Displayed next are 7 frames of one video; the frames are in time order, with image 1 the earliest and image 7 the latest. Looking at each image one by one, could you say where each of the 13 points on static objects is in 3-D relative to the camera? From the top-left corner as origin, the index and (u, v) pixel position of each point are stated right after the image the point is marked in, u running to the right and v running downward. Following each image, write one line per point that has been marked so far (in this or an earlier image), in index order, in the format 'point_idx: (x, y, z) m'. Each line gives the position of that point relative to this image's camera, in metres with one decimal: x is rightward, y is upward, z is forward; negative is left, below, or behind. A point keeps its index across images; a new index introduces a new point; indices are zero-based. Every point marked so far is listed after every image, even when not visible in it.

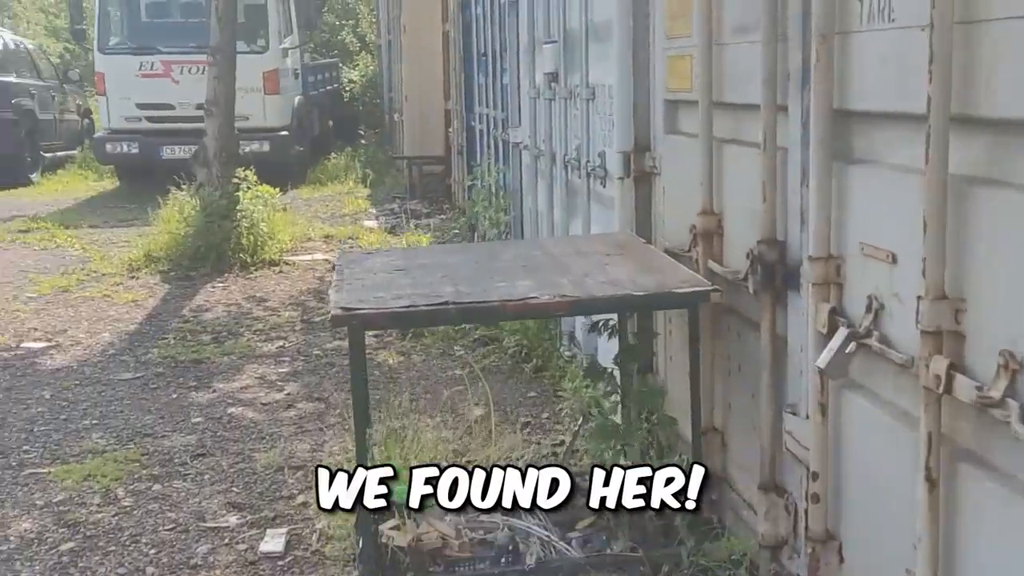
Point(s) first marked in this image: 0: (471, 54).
0: (-0.3, +1.9, +9.0) m
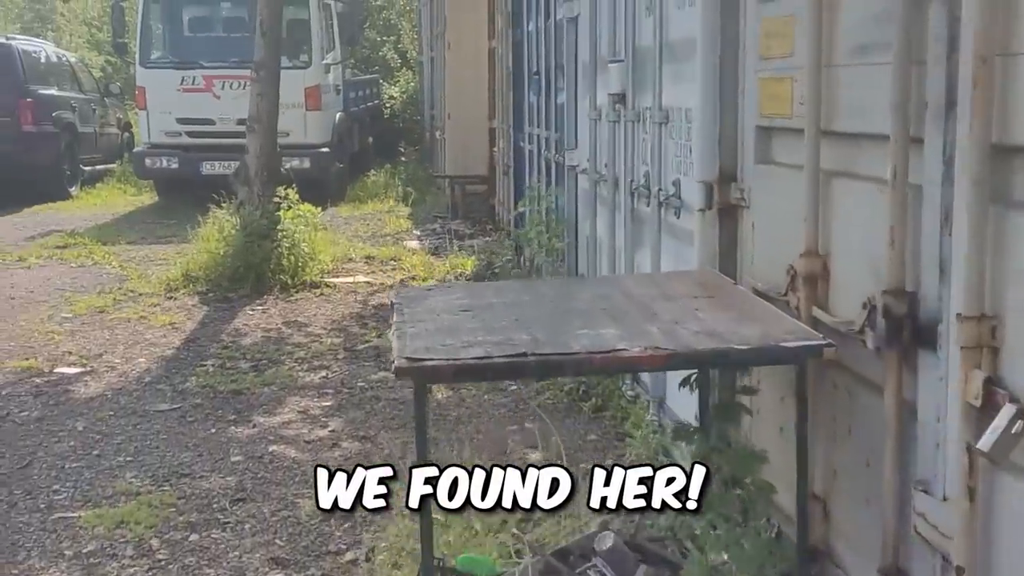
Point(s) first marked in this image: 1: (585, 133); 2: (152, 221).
0: (+0.1, +1.7, +8.7) m
1: (+0.4, +0.8, +5.9) m
2: (-4.0, +0.8, +12.3) m
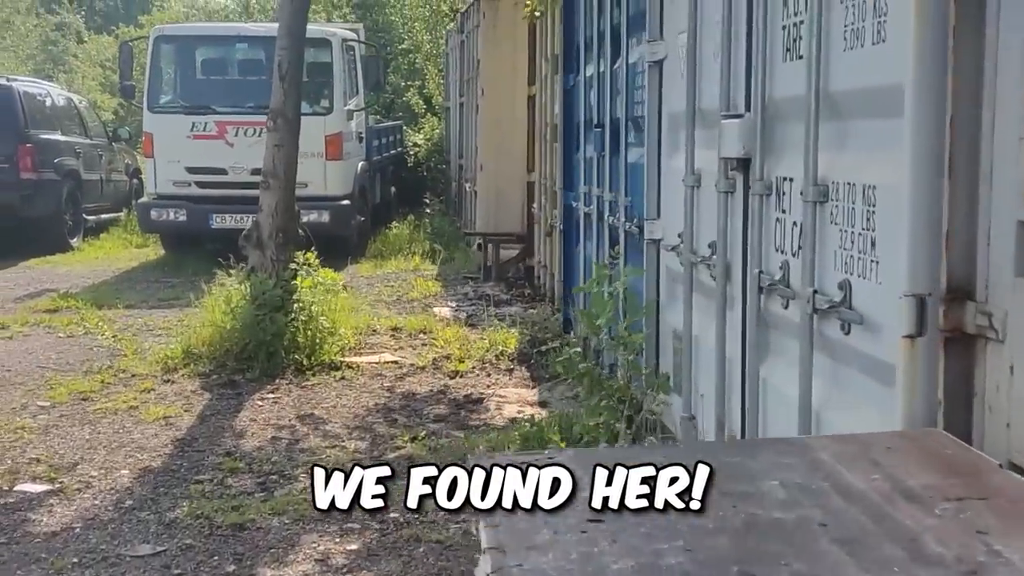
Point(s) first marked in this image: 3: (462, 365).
0: (+0.5, +1.1, +7.6) m
1: (+0.7, +0.4, +4.7) m
2: (-3.7, +0.1, +11.2) m
3: (-0.3, -0.5, +7.2) m
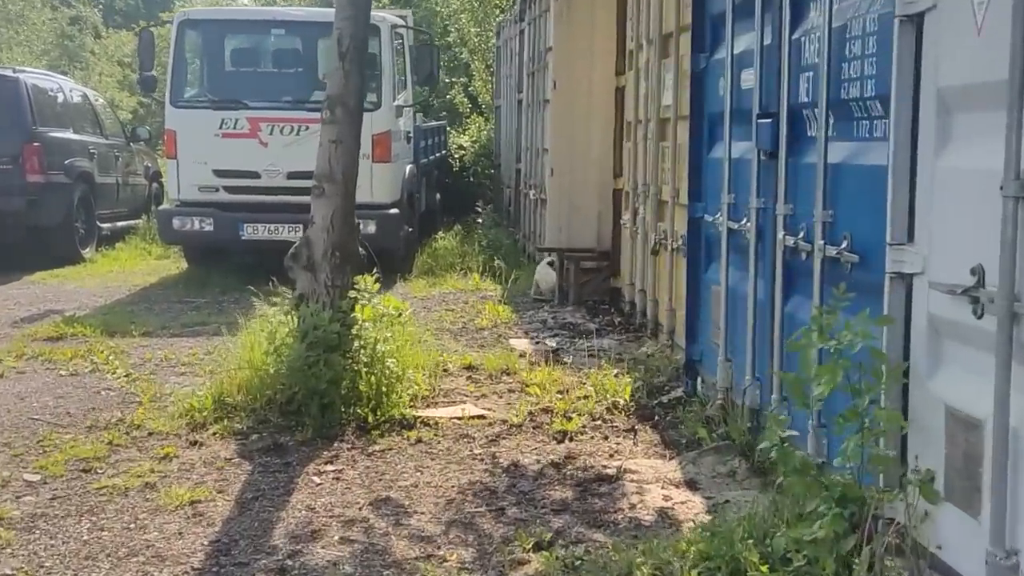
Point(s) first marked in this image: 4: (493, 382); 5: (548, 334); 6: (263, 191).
0: (+1.1, +0.9, +6.1) m
1: (+1.3, +0.2, +3.2) m
2: (-3.0, -0.1, +9.7) m
3: (+0.3, -0.7, +5.6) m
4: (-0.1, -0.6, +6.6) m
5: (+0.3, -0.3, +8.1) m
6: (-2.4, +0.9, +10.7) m
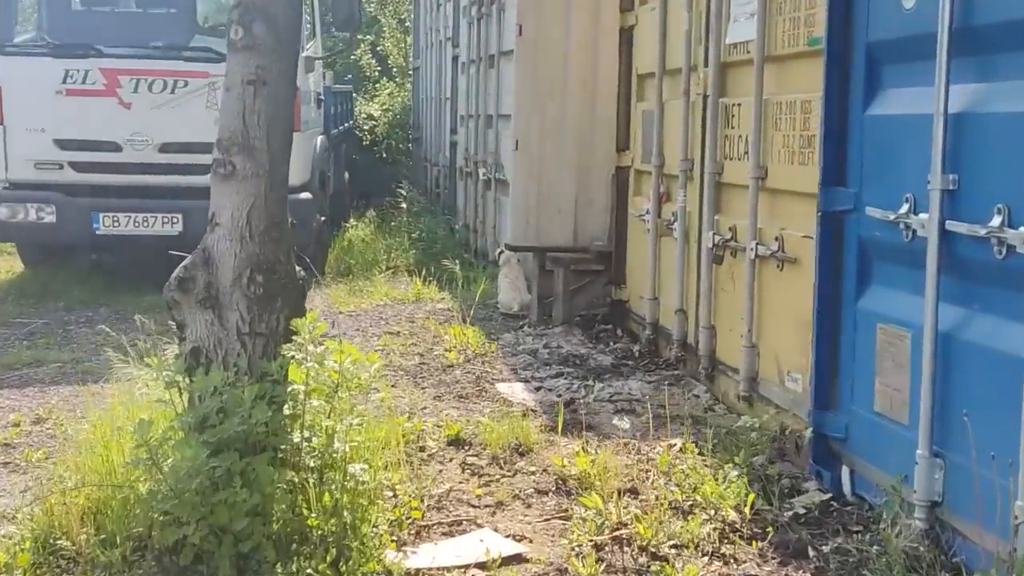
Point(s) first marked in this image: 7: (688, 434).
0: (+1.2, +0.8, +3.7) m
1: (+1.8, 0.0, +0.9) m
2: (-3.2, -0.2, +6.9) m
3: (+0.5, -0.8, +3.3) m
4: (0.0, -0.7, +4.2) m
5: (+0.2, -0.5, +5.7) m
6: (-2.8, +0.9, +7.9) m
7: (+0.7, -0.6, +4.7) m
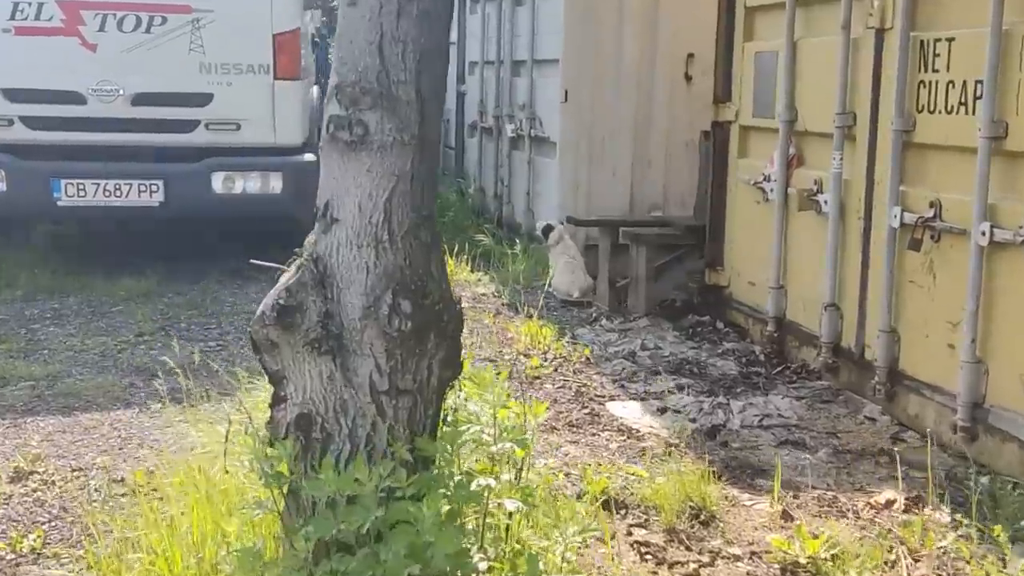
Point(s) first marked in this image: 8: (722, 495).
0: (+1.8, +0.7, +2.6) m
1: (+2.5, -0.1, -0.2) m
2: (-2.8, -0.1, +5.5) m
3: (+1.1, -0.9, +2.1) m
4: (+0.5, -0.7, +3.0) m
5: (+0.6, -0.4, +4.5) m
6: (-2.5, +1.0, +6.5) m
7: (+1.3, -0.6, +3.5) m
8: (+0.7, -0.6, +3.4) m
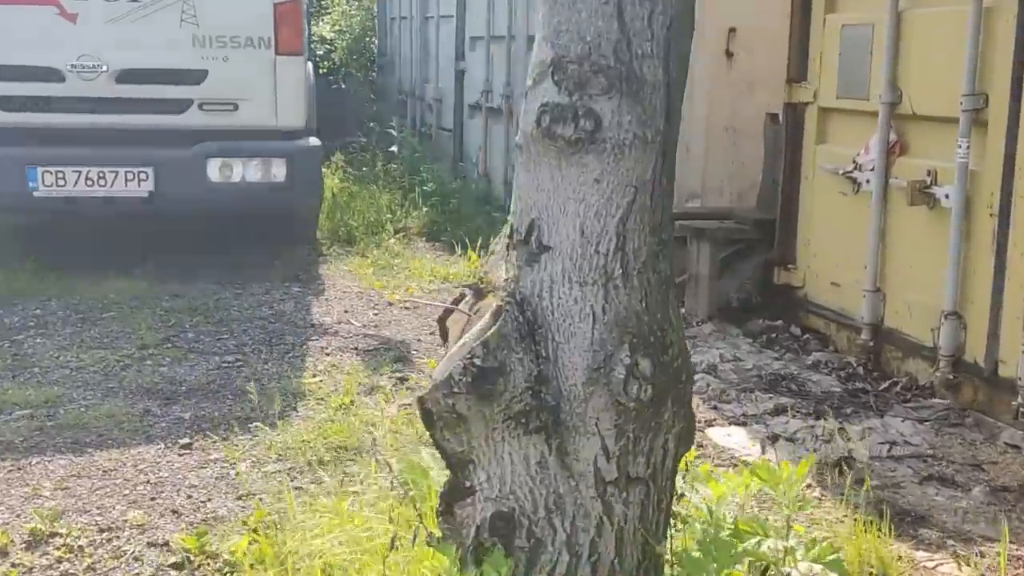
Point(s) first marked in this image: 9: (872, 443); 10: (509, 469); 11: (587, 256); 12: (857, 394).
0: (+2.2, +0.7, +2.0) m
1: (+3.0, -0.2, -0.7) m
2: (-2.6, -0.2, +4.7) m
3: (+1.5, -1.0, +1.6) m
4: (+0.9, -0.8, +2.4) m
5: (+0.9, -0.4, +3.9) m
6: (-2.3, +1.0, +5.8) m
7: (+1.6, -0.7, +3.0) m
8: (+1.0, -0.7, +2.8) m
9: (+1.2, -0.5, +3.7) m
10: (0.0, -0.3, +1.5) m
11: (+0.2, +0.1, +1.5) m
12: (+1.3, -0.4, +4.1) m
